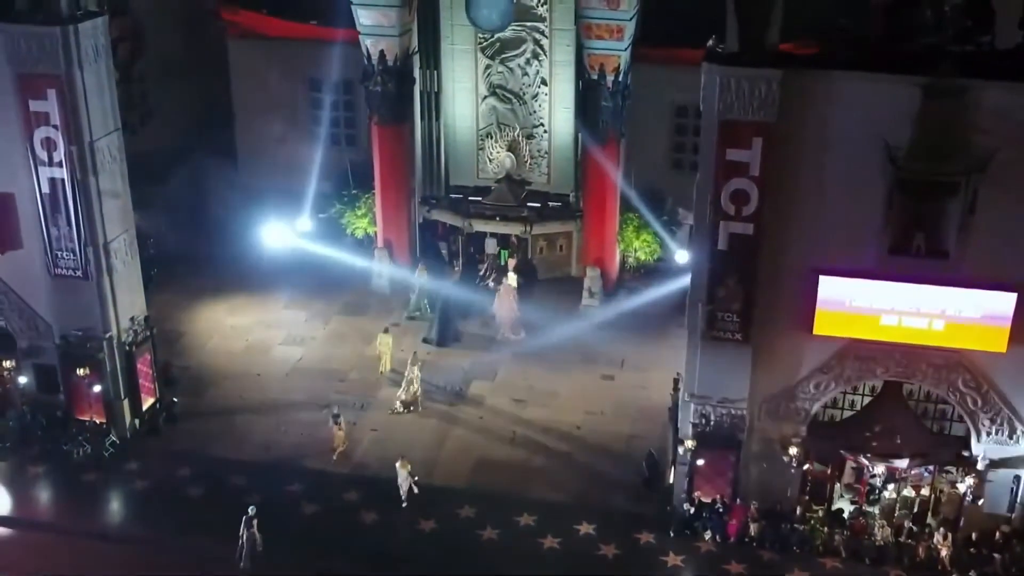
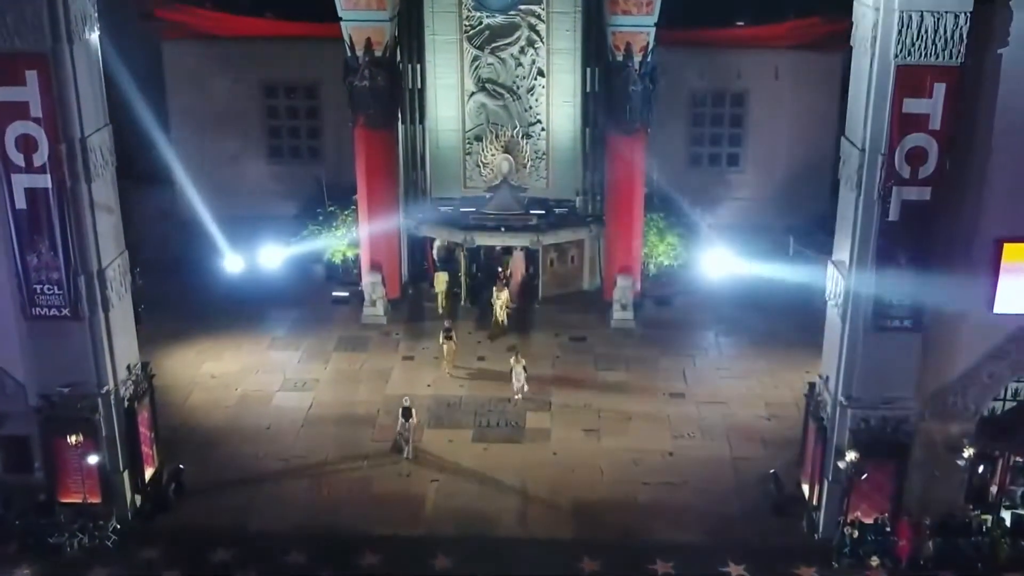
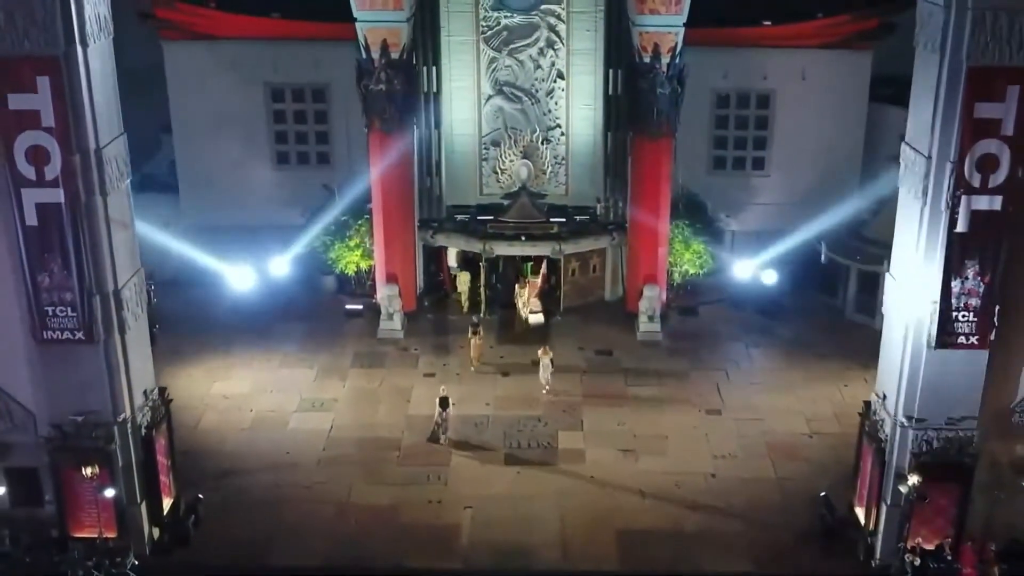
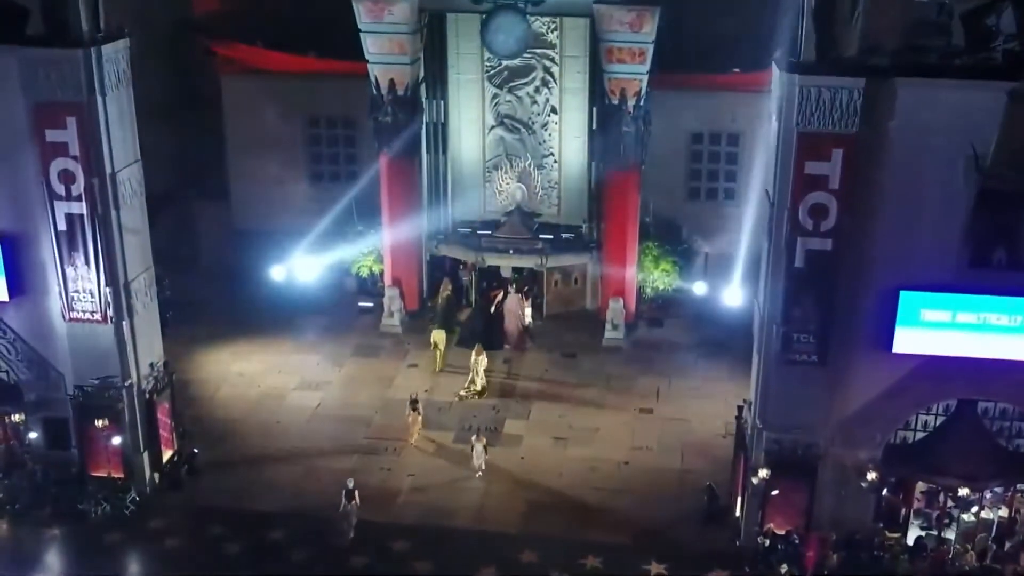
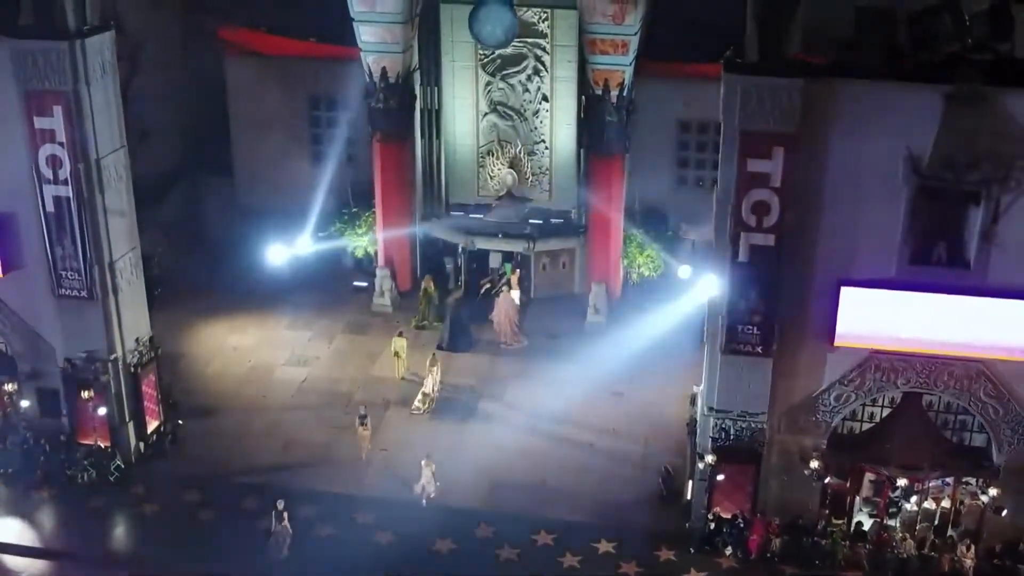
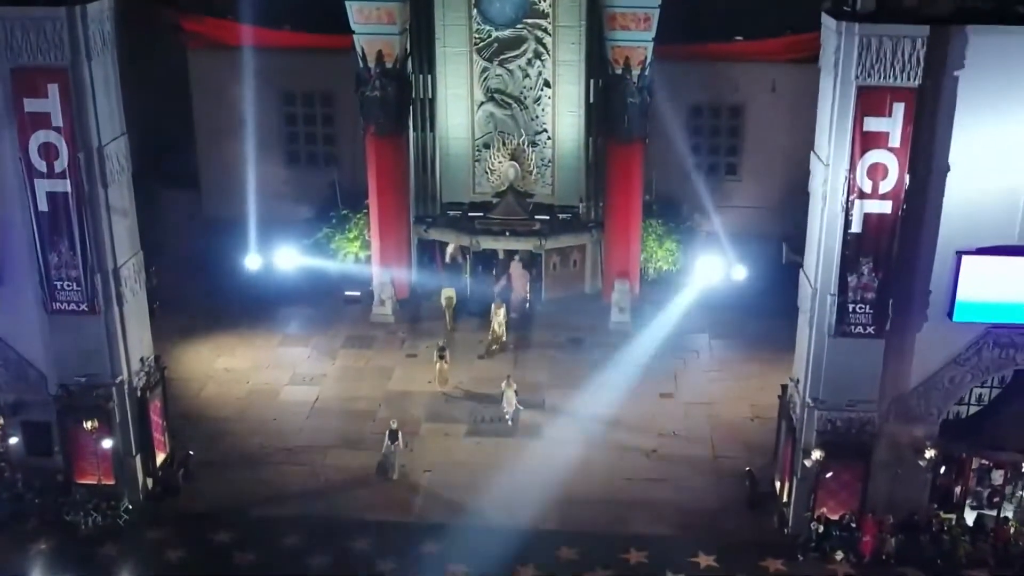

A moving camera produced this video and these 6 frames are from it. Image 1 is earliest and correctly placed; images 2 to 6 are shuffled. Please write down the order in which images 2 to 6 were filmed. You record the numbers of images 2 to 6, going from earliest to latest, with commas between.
5, 4, 6, 2, 3
